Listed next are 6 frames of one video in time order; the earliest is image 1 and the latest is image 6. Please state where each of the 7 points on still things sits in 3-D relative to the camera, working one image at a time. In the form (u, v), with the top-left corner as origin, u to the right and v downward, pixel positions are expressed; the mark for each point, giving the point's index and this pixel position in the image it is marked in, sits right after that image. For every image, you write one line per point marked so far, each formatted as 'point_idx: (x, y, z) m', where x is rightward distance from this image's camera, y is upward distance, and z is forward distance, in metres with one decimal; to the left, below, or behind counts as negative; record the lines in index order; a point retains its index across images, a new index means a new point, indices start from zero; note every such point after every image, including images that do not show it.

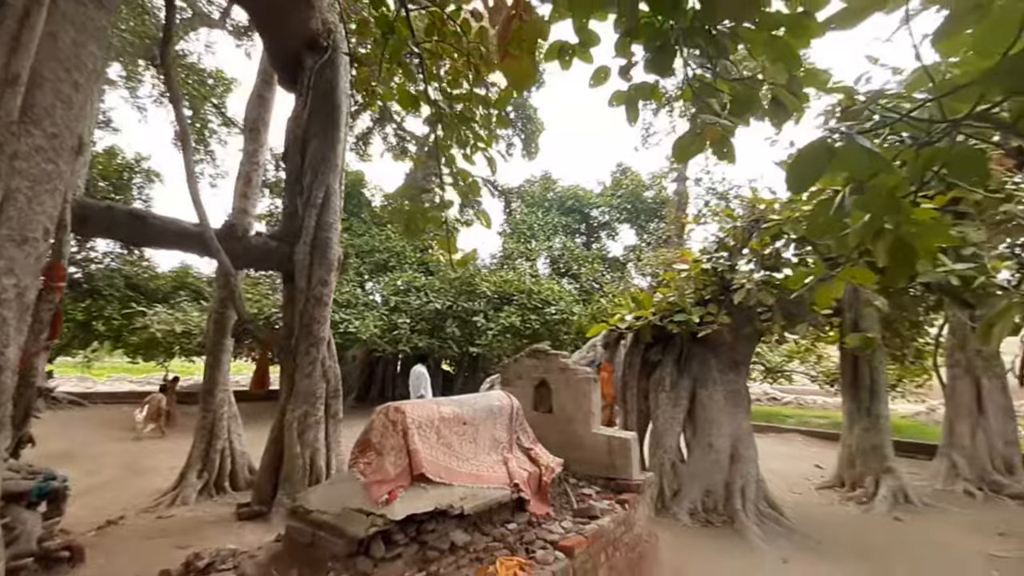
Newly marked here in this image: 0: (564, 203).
0: (+1.2, +2.0, +11.7) m
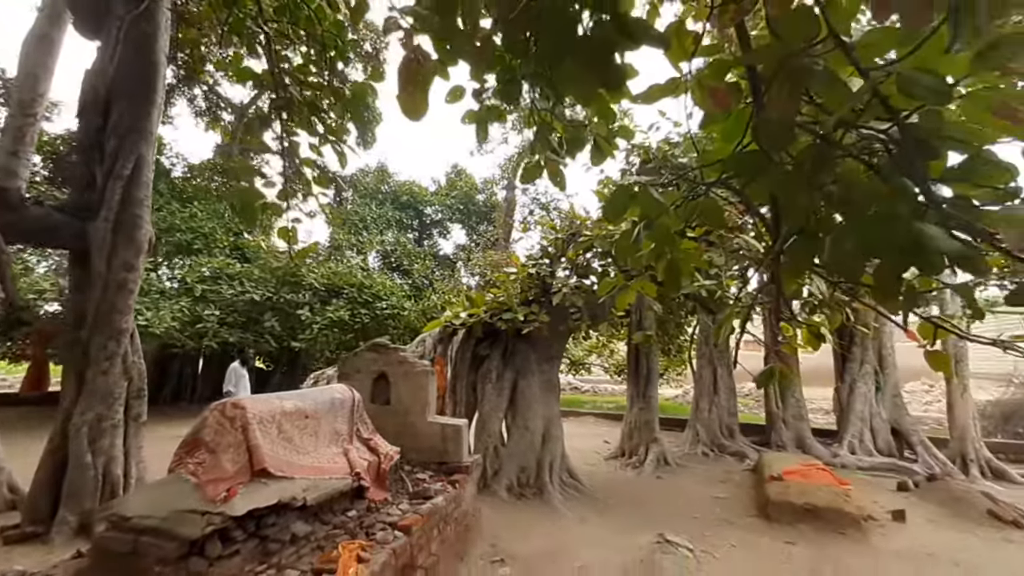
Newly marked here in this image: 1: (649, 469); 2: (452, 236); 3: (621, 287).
0: (-2.7, +2.1, +11.6) m
1: (+2.0, -2.5, +6.9) m
2: (-1.5, +1.3, +11.9) m
3: (+0.6, 0.0, +2.9) m
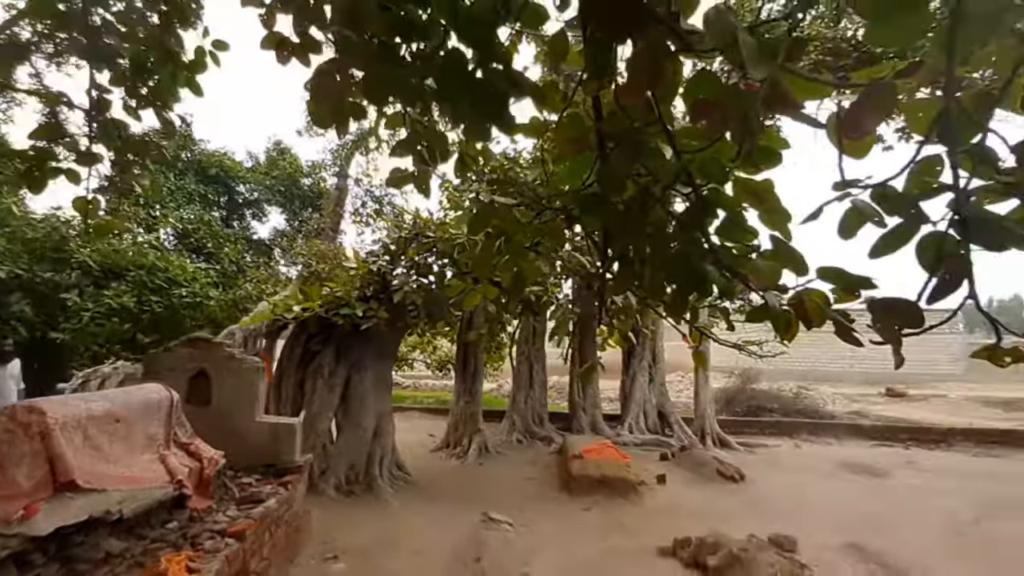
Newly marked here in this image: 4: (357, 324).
0: (-6.4, +2.5, +10.1) m
1: (-0.6, -2.6, +7.4) m
2: (-5.4, +1.5, +10.9) m
3: (-0.3, 0.0, +3.1) m
4: (-1.8, -0.4, +5.6) m
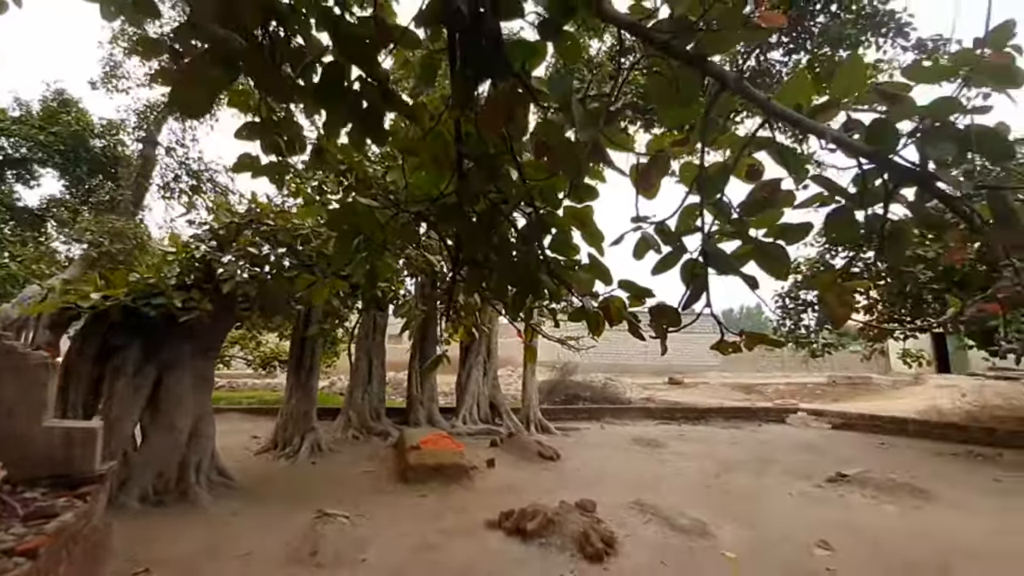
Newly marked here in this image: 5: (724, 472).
0: (-9.2, +2.8, +7.8) m
1: (-3.0, -2.4, +7.1) m
2: (-8.5, +1.9, +8.8) m
3: (-1.2, 0.0, +3.2) m
4: (-3.5, -0.3, +5.0) m
5: (+3.3, -2.8, +7.6) m
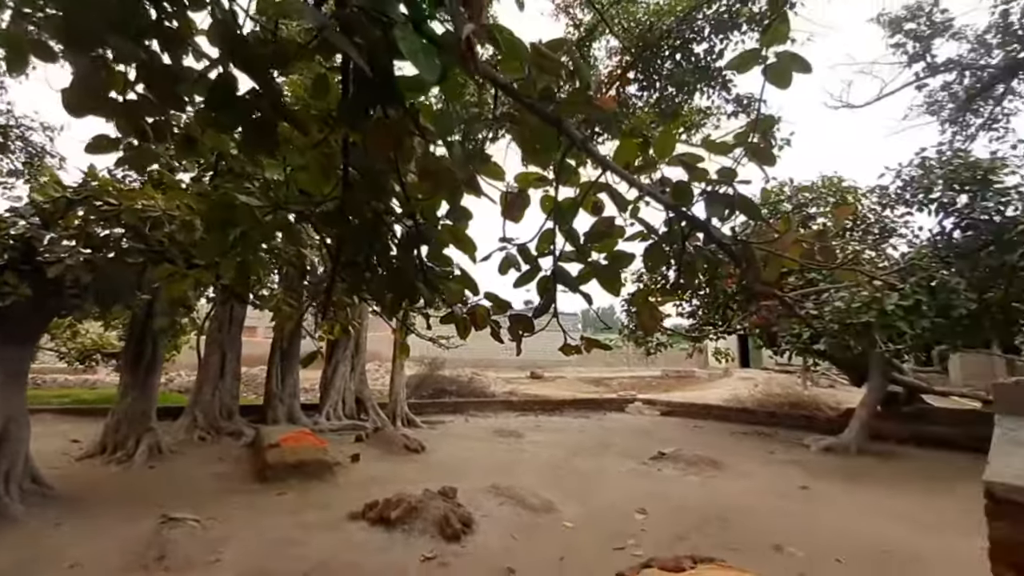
0: (-10.8, +3.3, +5.5) m
1: (-4.9, -2.3, +6.4) m
2: (-10.5, +2.3, +6.6) m
3: (-2.0, +0.1, +3.1) m
4: (-4.7, -0.1, +4.2) m
5: (+1.0, -2.9, +8.5) m
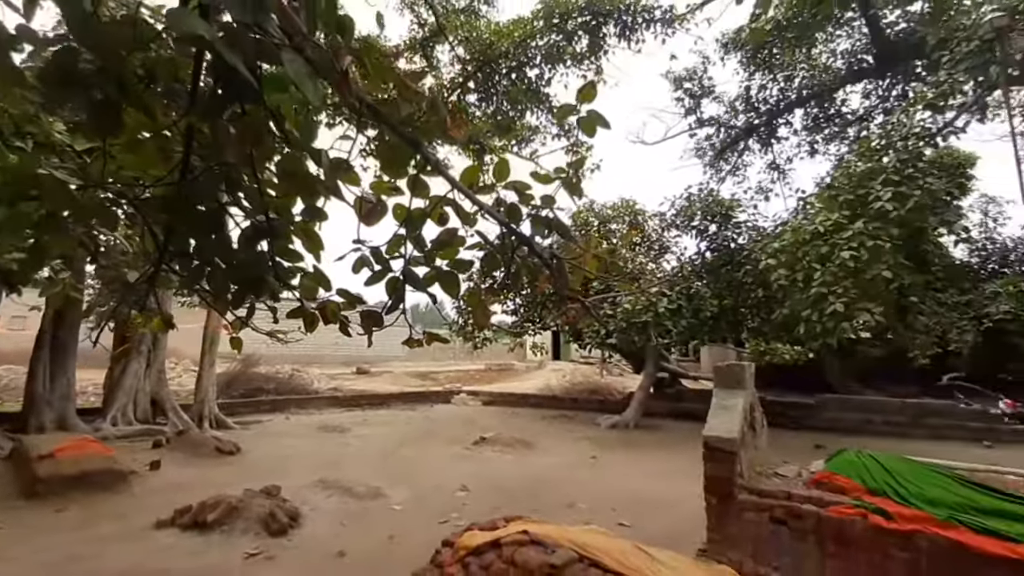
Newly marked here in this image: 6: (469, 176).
0: (-11.8, +3.8, +1.9) m
1: (-6.9, -2.0, +4.8) m
2: (-12.0, +2.8, +3.1) m
3: (-2.9, +0.2, +2.6) m
4: (-5.8, +0.1, +2.8) m
5: (-2.0, -2.8, +8.8) m
6: (-0.2, +0.5, +2.4) m
